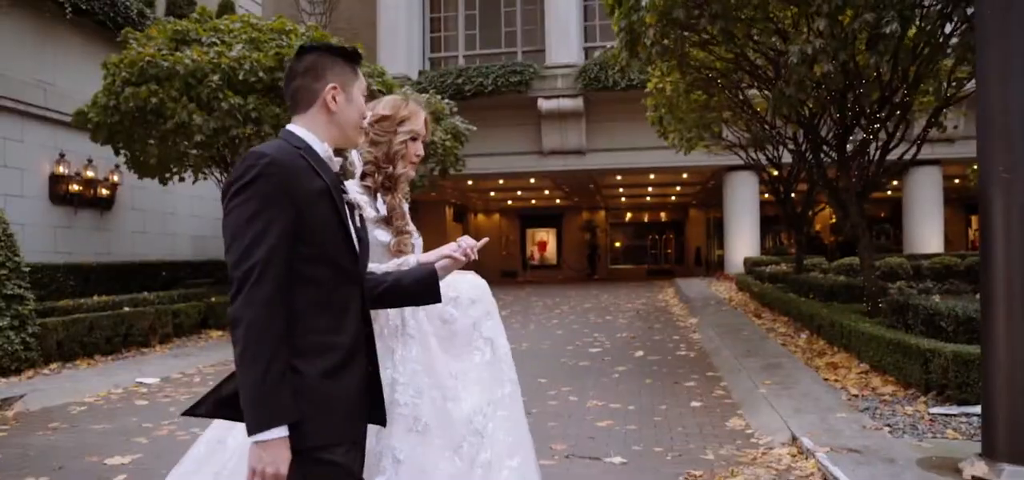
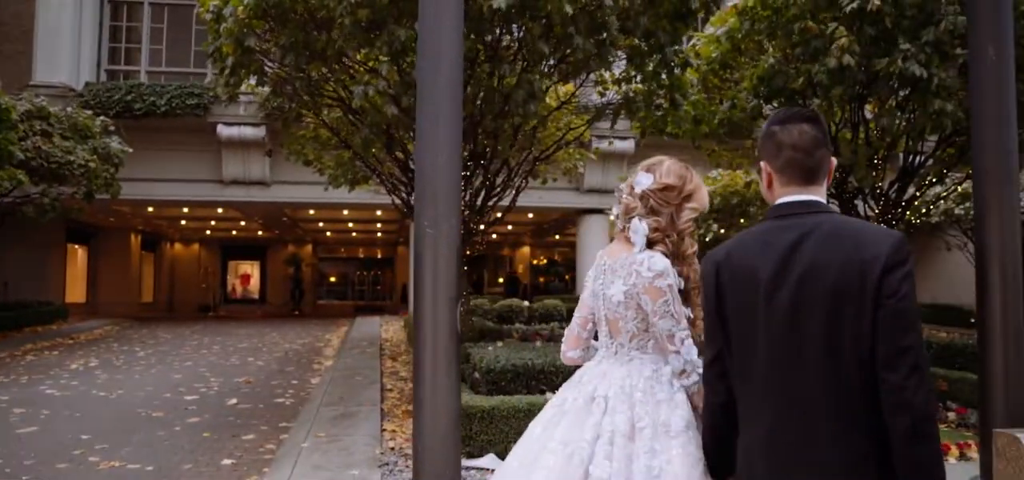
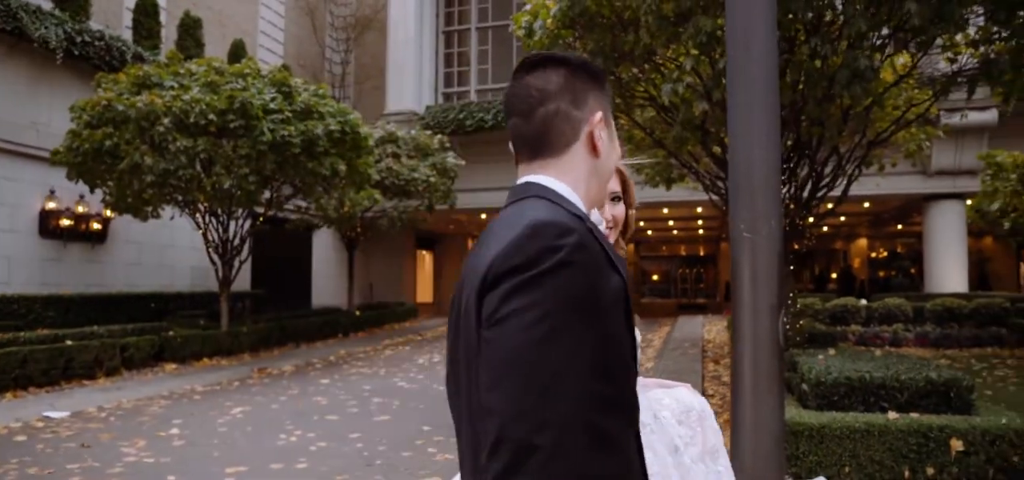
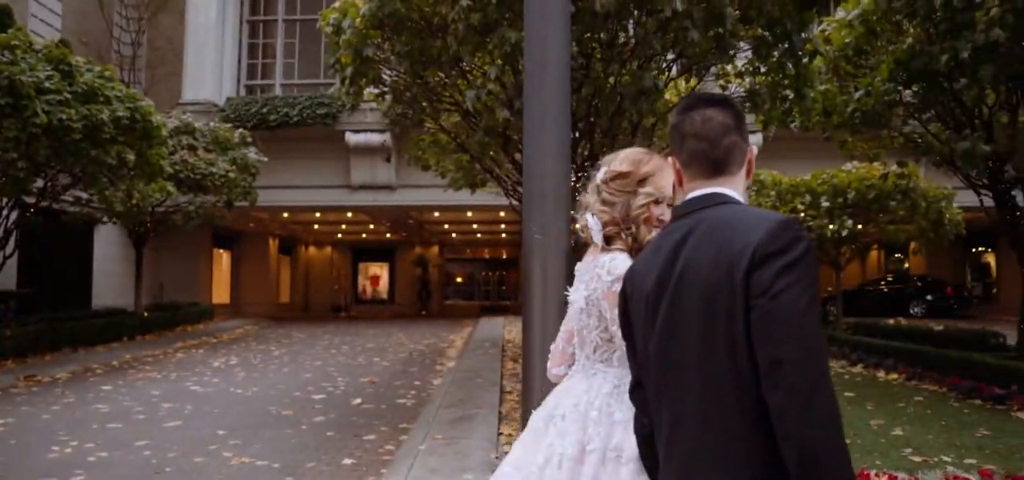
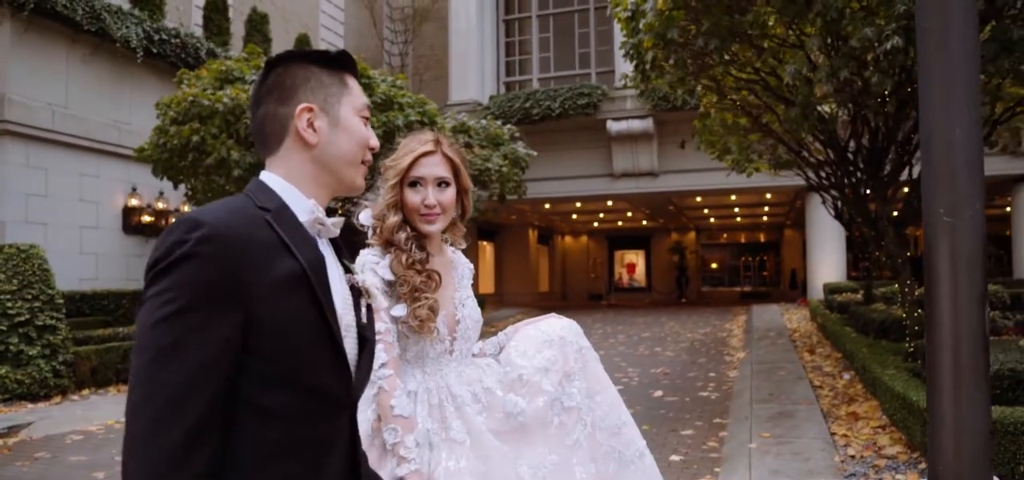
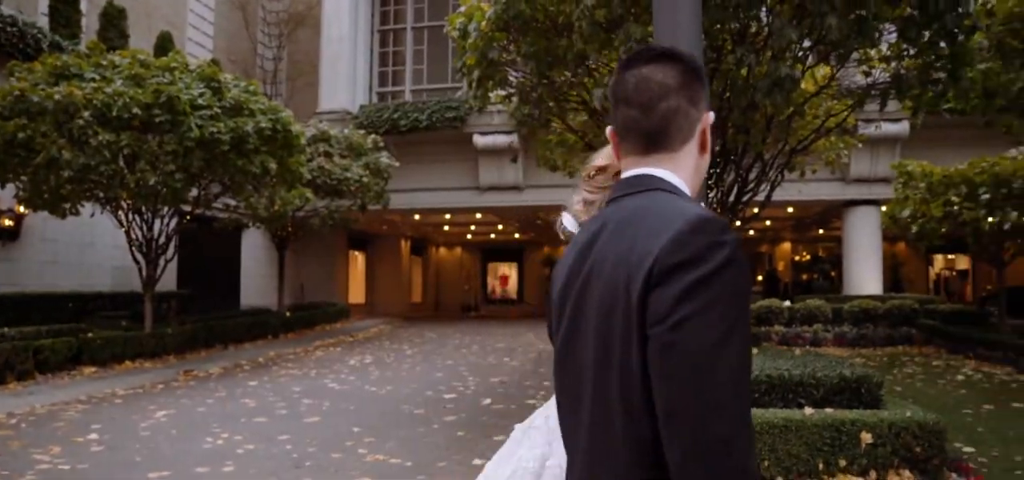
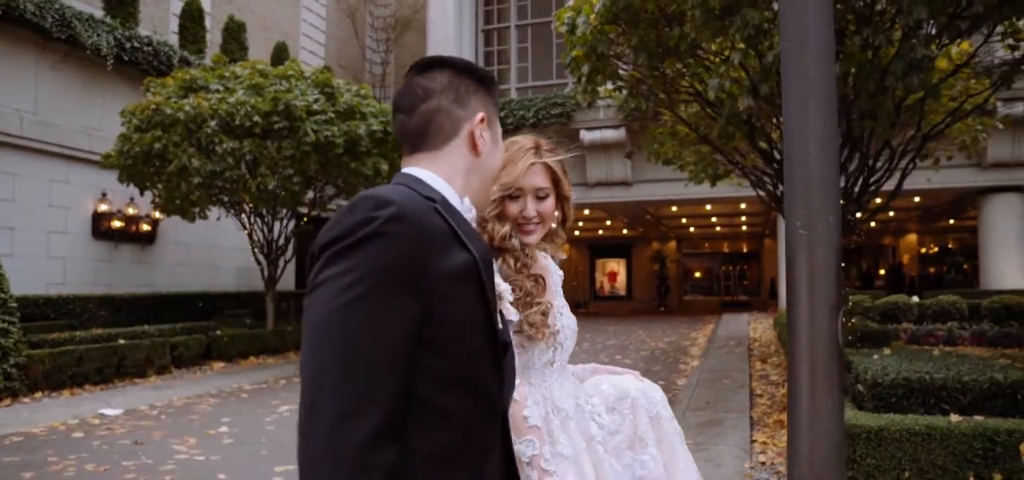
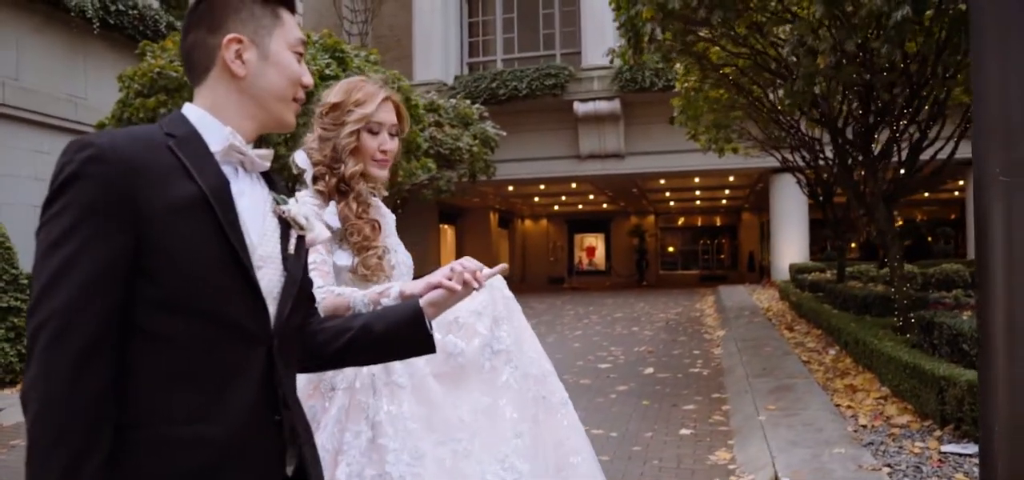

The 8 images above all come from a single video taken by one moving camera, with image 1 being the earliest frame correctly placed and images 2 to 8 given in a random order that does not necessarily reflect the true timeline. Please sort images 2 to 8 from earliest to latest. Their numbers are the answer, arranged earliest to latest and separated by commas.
8, 5, 7, 3, 6, 4, 2
